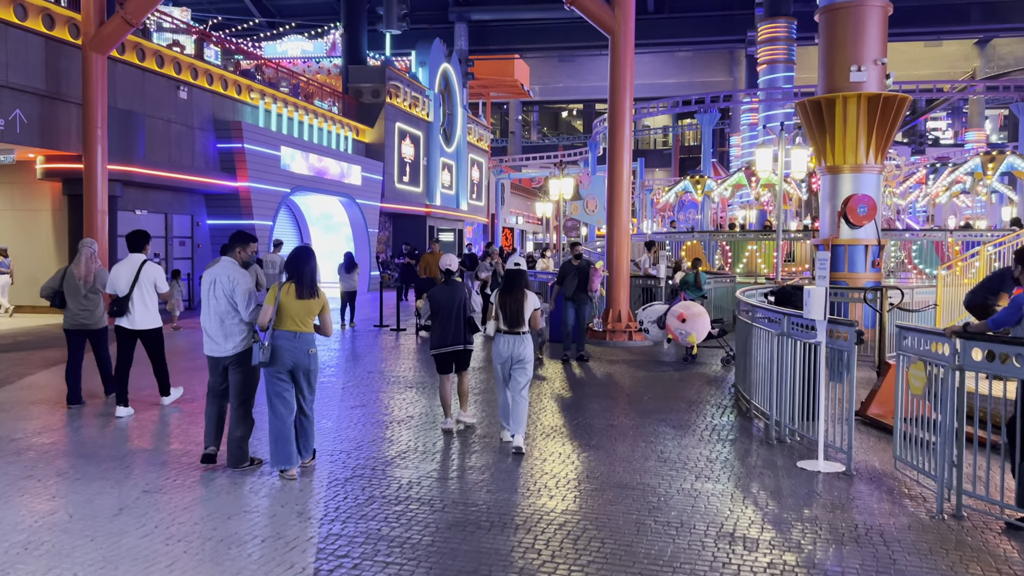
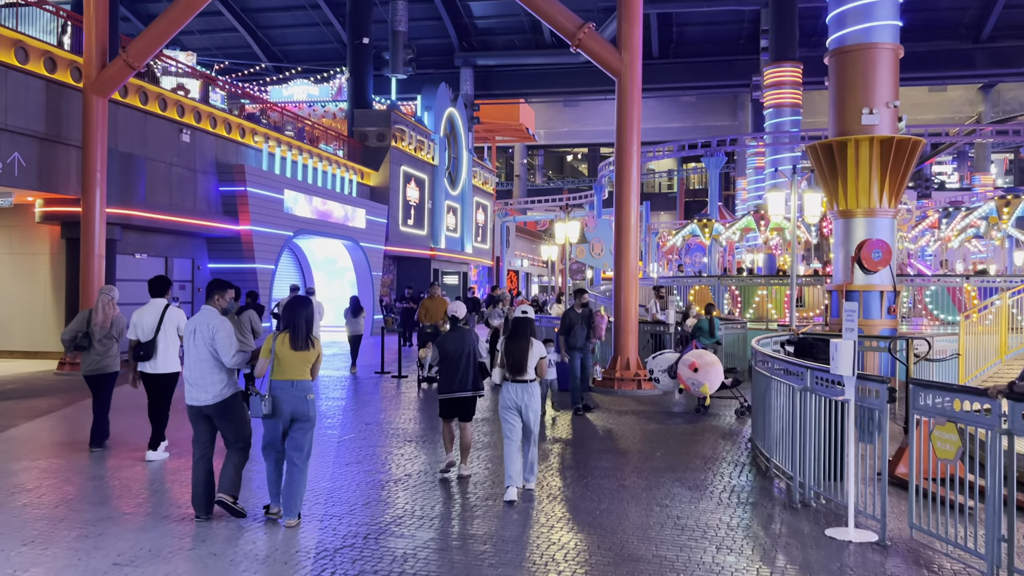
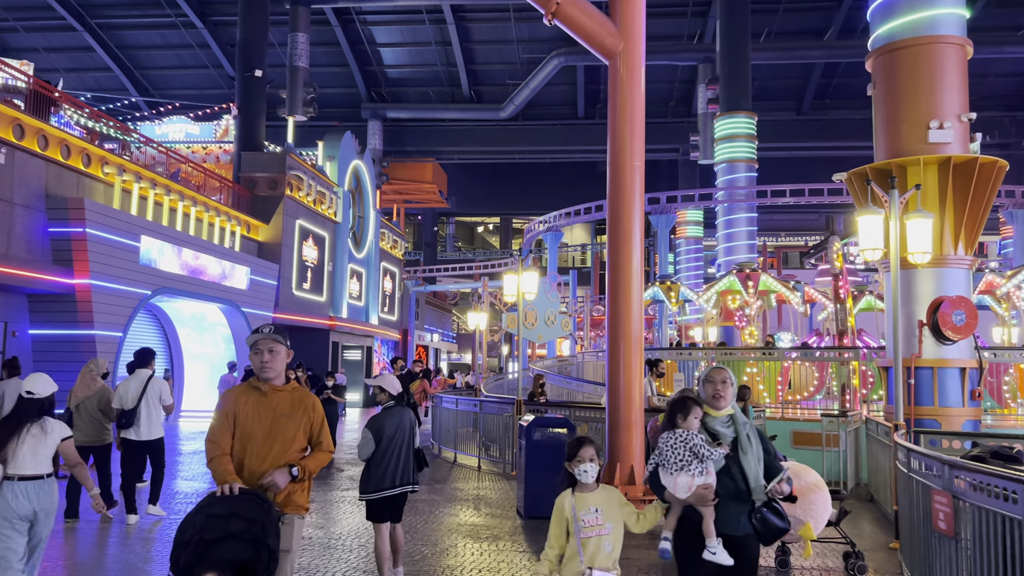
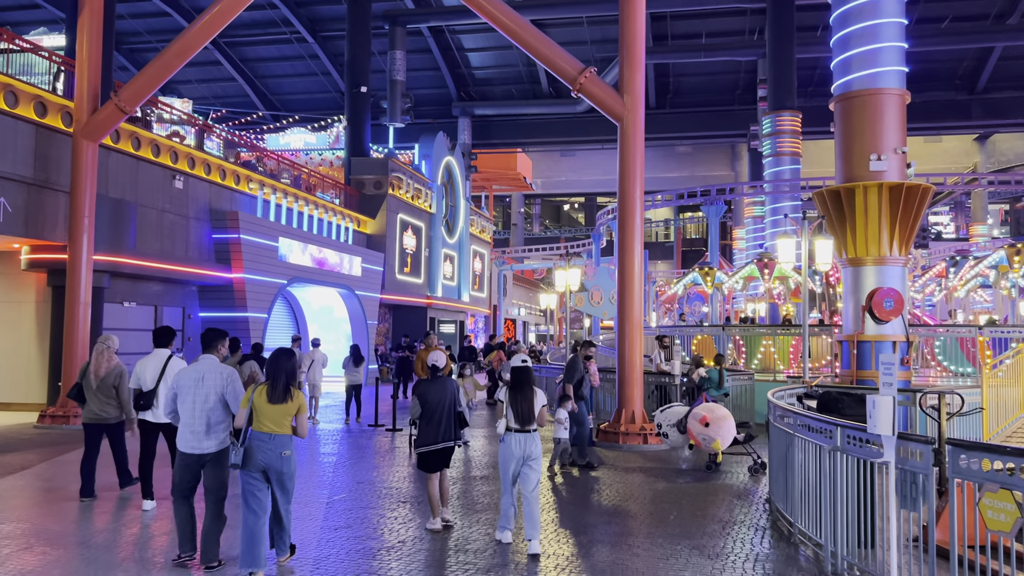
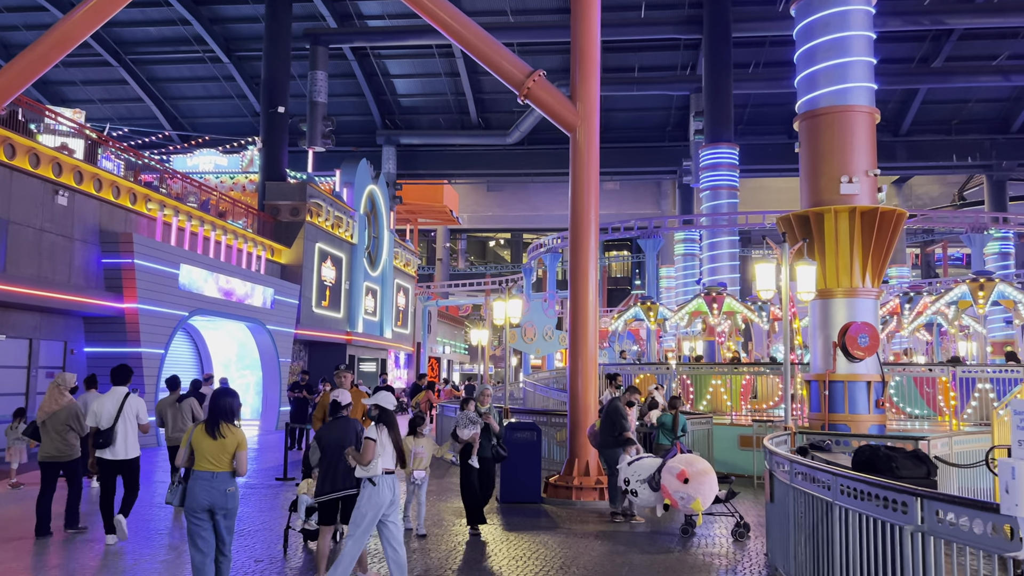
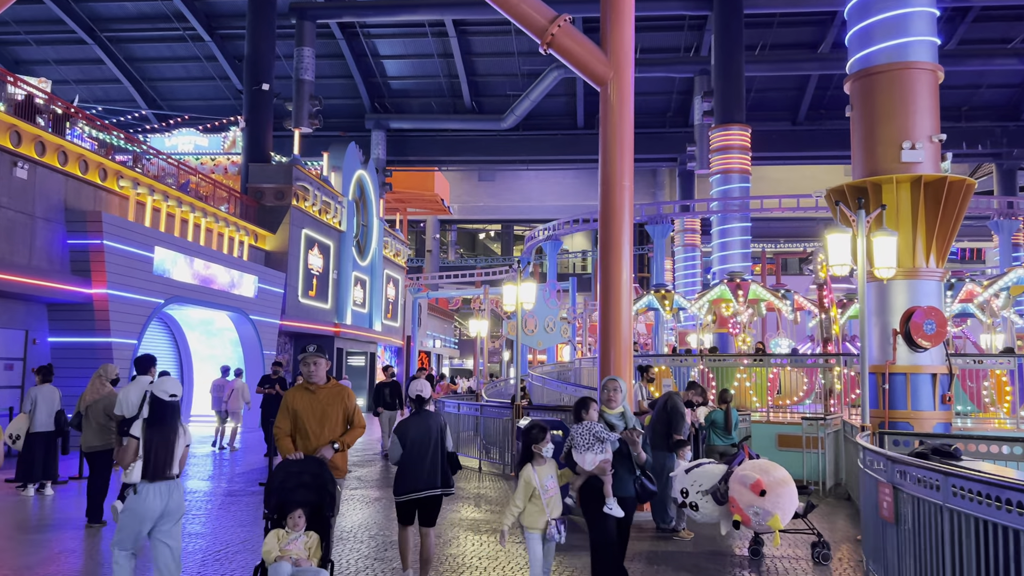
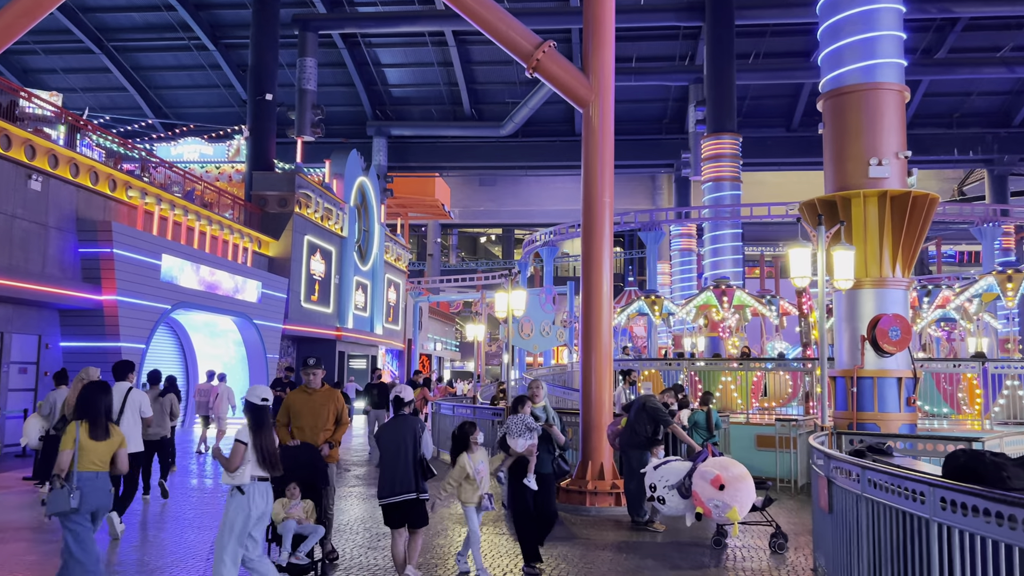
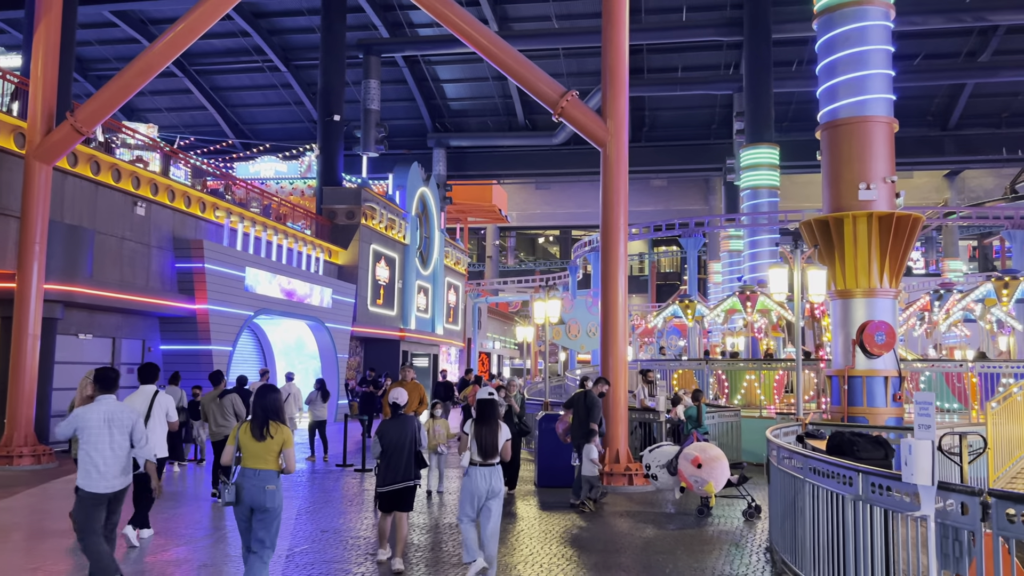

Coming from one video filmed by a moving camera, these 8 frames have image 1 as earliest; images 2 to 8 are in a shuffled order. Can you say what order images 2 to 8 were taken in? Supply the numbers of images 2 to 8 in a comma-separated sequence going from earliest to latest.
2, 4, 8, 5, 7, 6, 3
